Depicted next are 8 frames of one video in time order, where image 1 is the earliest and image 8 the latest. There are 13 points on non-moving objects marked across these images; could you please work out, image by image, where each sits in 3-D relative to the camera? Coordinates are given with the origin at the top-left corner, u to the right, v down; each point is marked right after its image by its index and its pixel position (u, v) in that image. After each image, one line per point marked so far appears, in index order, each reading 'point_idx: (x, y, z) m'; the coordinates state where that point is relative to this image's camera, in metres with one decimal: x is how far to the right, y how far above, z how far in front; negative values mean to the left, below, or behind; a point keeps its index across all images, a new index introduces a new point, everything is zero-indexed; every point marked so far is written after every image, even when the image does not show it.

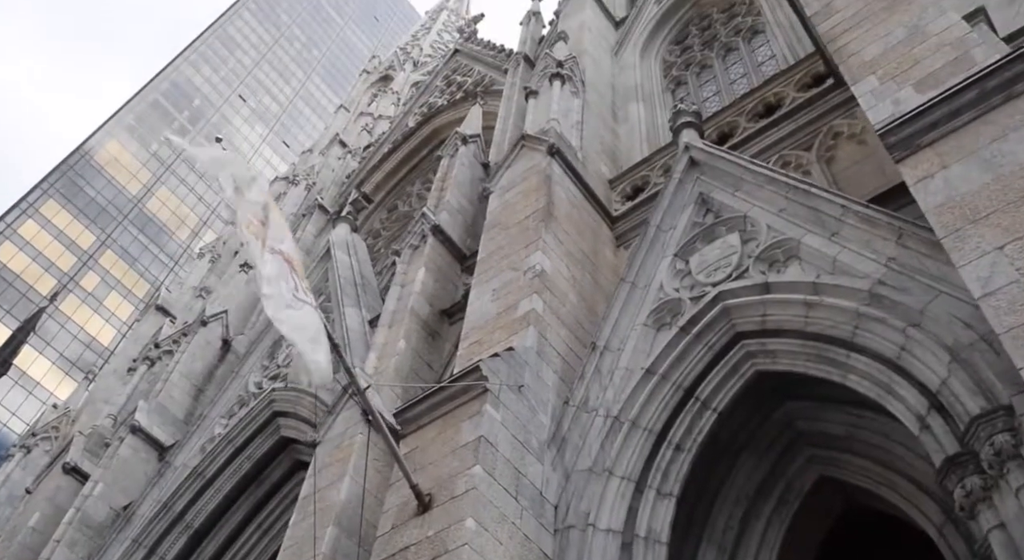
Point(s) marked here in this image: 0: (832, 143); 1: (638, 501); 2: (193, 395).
0: (+3.2, +1.4, +8.9) m
1: (+0.9, -1.5, +6.0) m
2: (-5.3, -1.9, +14.8) m
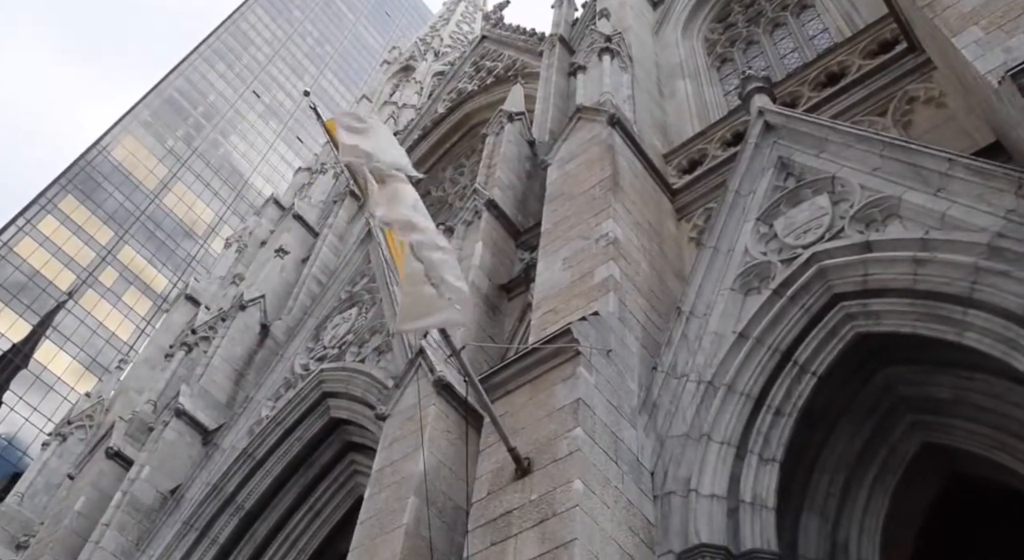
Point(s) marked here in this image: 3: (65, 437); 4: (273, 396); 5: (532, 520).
0: (+3.8, +1.7, +8.7) m
1: (+1.5, -1.2, +5.8) m
2: (-4.5, -1.6, +14.7) m
3: (-9.3, -3.2, +18.6) m
4: (-3.3, -1.6, +12.5) m
5: (+0.1, -1.4, +5.1) m
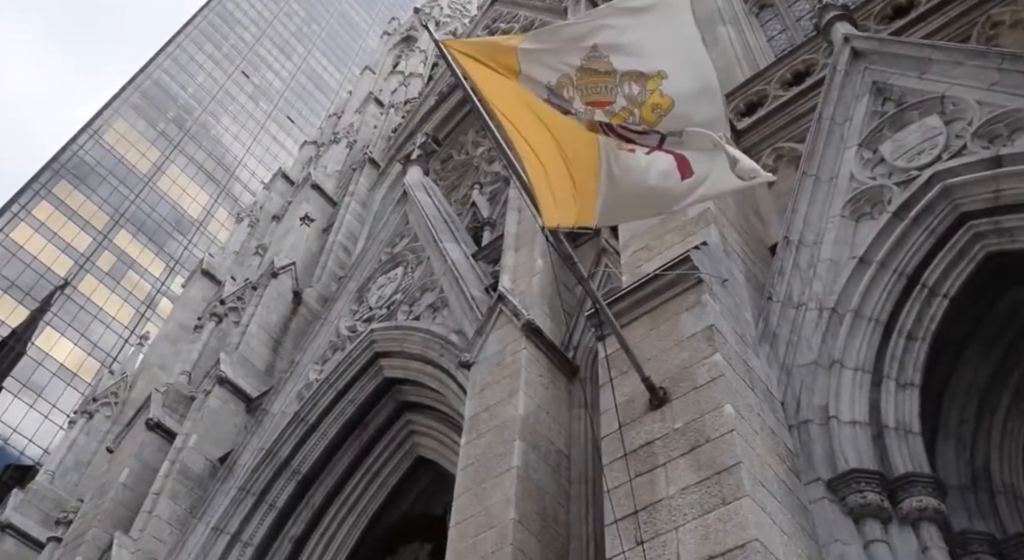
0: (+4.5, +2.3, +8.4) m
1: (+2.3, -0.7, +5.5) m
2: (-3.8, -1.1, +14.4) m
3: (-8.6, -2.7, +18.3) m
4: (-2.6, -1.1, +12.2) m
5: (+0.9, -0.9, +4.8) m
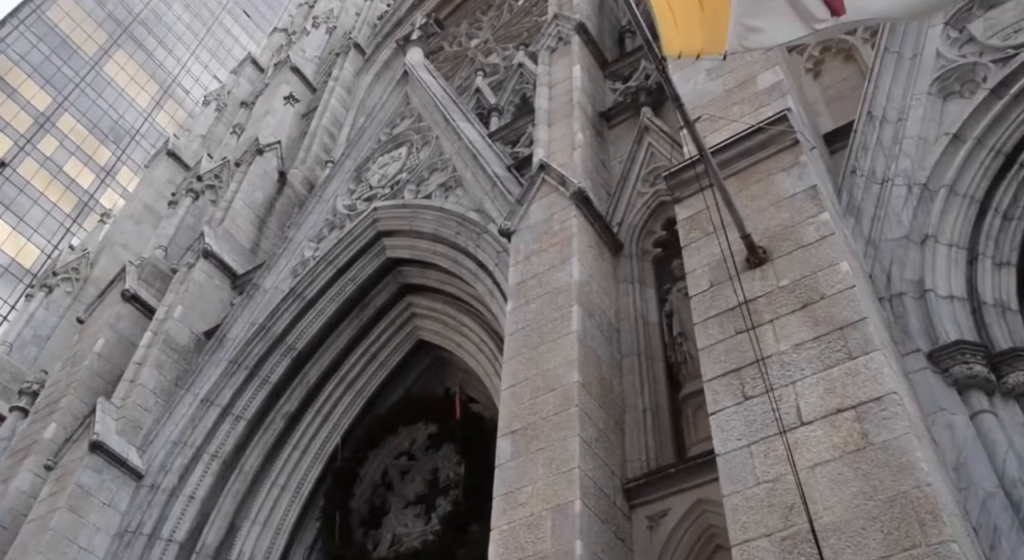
0: (+5.0, +3.1, +8.0) m
1: (+2.7, +0.1, +5.3) m
2: (-3.9, +0.8, +13.7) m
3: (-9.0, -0.2, +17.5) m
4: (-2.5, +0.6, +11.7) m
5: (+1.4, -0.1, +4.5) m
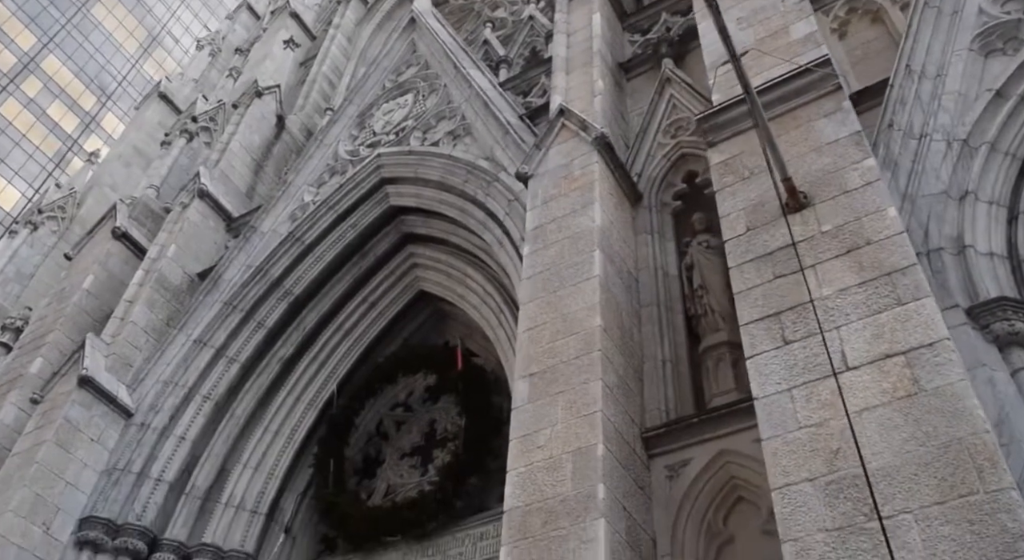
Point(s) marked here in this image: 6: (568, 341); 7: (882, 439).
0: (+5.2, +3.4, +7.8) m
1: (+2.9, +0.3, +5.2) m
2: (-3.9, +1.7, +13.4) m
3: (-9.0, +1.0, +17.1) m
4: (-2.5, +1.2, +11.4) m
5: (+1.6, +0.1, +4.4) m
6: (+0.3, -0.4, +5.5) m
7: (+1.5, -0.6, +3.6) m
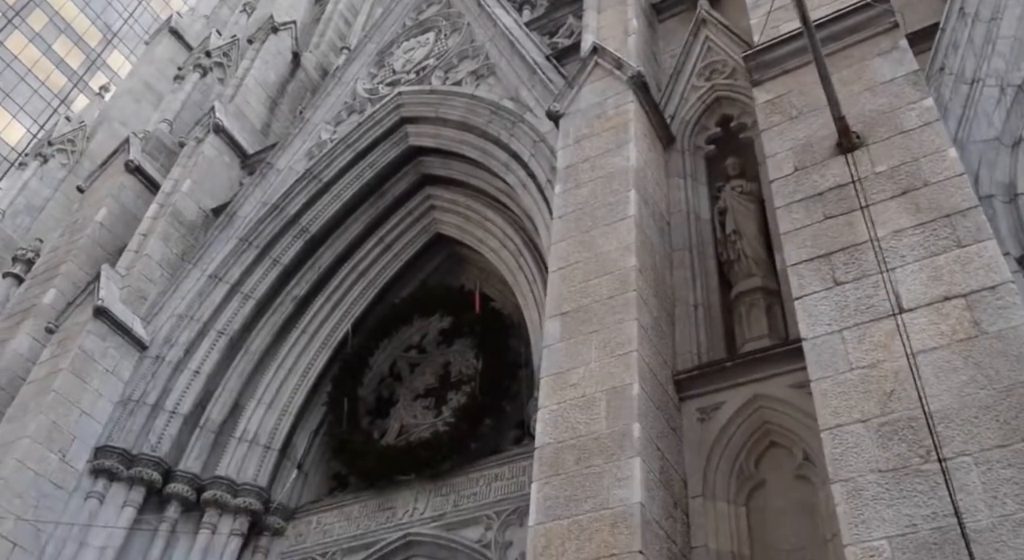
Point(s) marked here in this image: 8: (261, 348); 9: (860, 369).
0: (+5.5, +3.7, +7.5) m
1: (+3.1, +0.6, +5.0) m
2: (-3.6, +2.6, +13.2) m
3: (-8.8, +2.3, +16.9) m
4: (-2.2, +2.0, +11.2) m
5: (+1.8, +0.4, +4.2) m
6: (+0.5, 0.0, +5.4) m
7: (+1.7, -0.4, +3.5) m
8: (-2.7, -0.7, +9.6) m
9: (+1.4, -0.4, +3.7) m
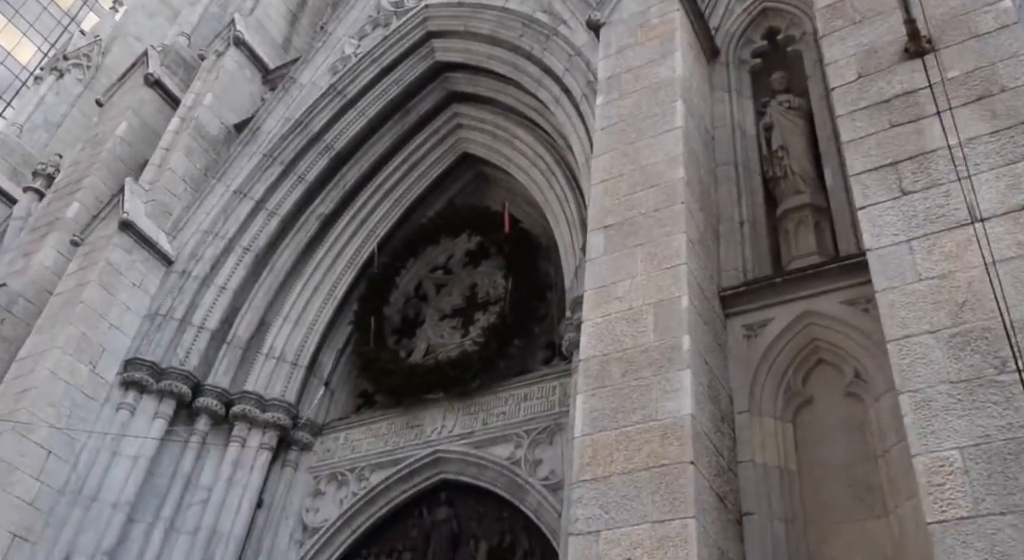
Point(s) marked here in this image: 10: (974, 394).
0: (+5.9, +4.3, +7.0) m
1: (+3.3, +1.0, +4.8) m
2: (-3.2, +3.7, +12.9) m
3: (-8.3, +3.8, +16.6) m
4: (-1.9, +3.0, +10.9) m
5: (+2.0, +0.8, +4.0) m
6: (+0.8, +0.5, +5.2) m
7: (+1.9, 0.0, +3.4) m
8: (-2.4, +0.2, +9.5) m
9: (+1.7, 0.0, +3.6) m
10: (+1.7, -0.4, +3.2) m
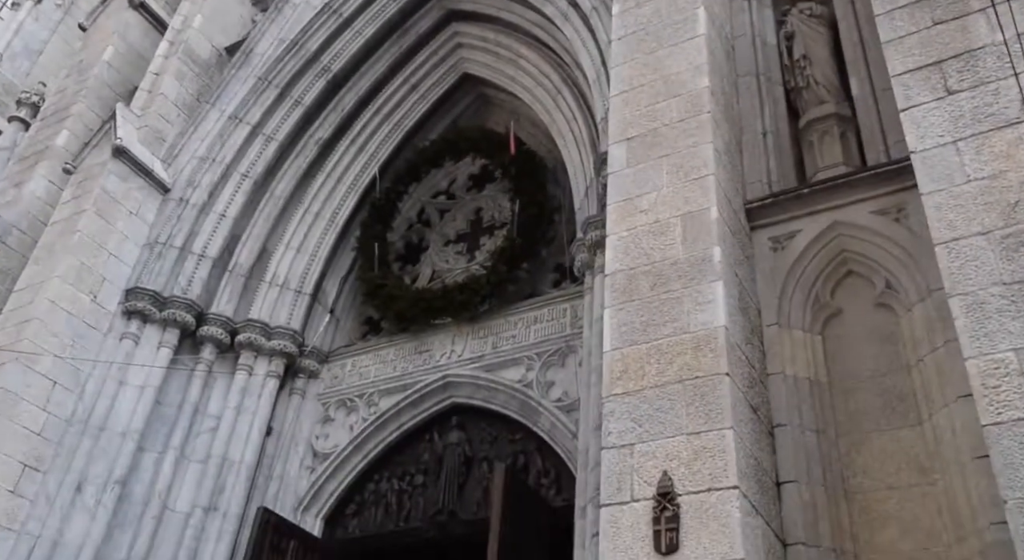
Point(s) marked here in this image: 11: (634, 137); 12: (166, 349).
0: (+5.9, +4.9, +6.7) m
1: (+3.4, +1.5, +4.6) m
2: (-3.3, +4.7, +12.4) m
3: (-8.4, +5.0, +16.1) m
4: (-1.9, +3.9, +10.5) m
5: (+2.1, +1.2, +3.9) m
6: (+0.9, +1.0, +5.0) m
7: (+2.0, +0.3, +3.2) m
8: (-2.3, +0.9, +9.3) m
9: (+1.8, +0.4, +3.5) m
10: (+1.8, 0.0, +3.1) m
11: (+0.7, +0.8, +5.0) m
12: (-3.1, -0.6, +8.0) m
